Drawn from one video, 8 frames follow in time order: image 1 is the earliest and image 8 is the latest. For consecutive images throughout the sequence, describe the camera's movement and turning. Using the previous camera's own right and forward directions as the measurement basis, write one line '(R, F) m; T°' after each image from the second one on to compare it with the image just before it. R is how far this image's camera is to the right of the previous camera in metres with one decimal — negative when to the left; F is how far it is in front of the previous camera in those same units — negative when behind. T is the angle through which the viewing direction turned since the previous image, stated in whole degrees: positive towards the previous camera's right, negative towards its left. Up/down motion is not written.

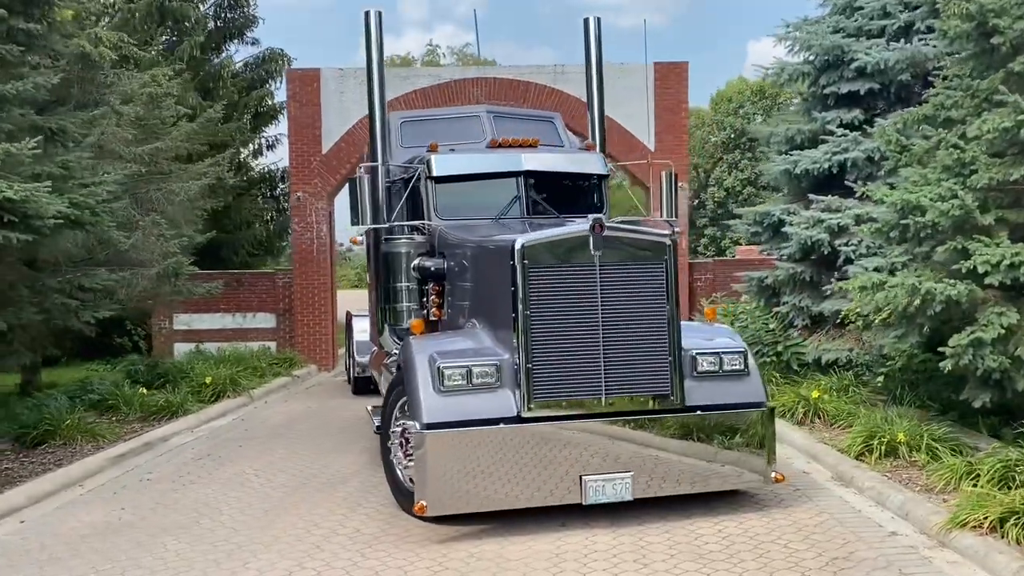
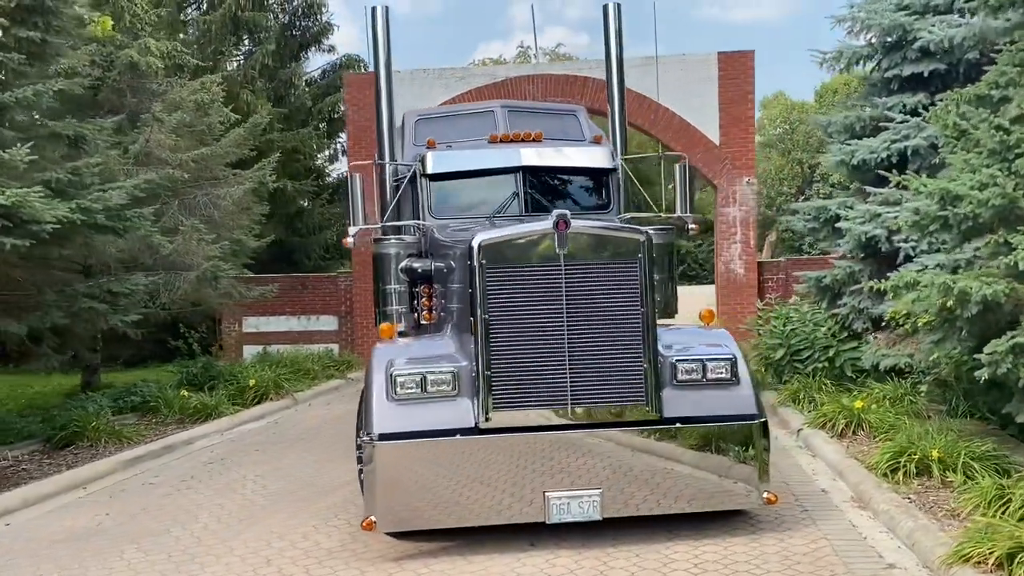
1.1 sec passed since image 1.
(+0.9, +0.4) m; -7°
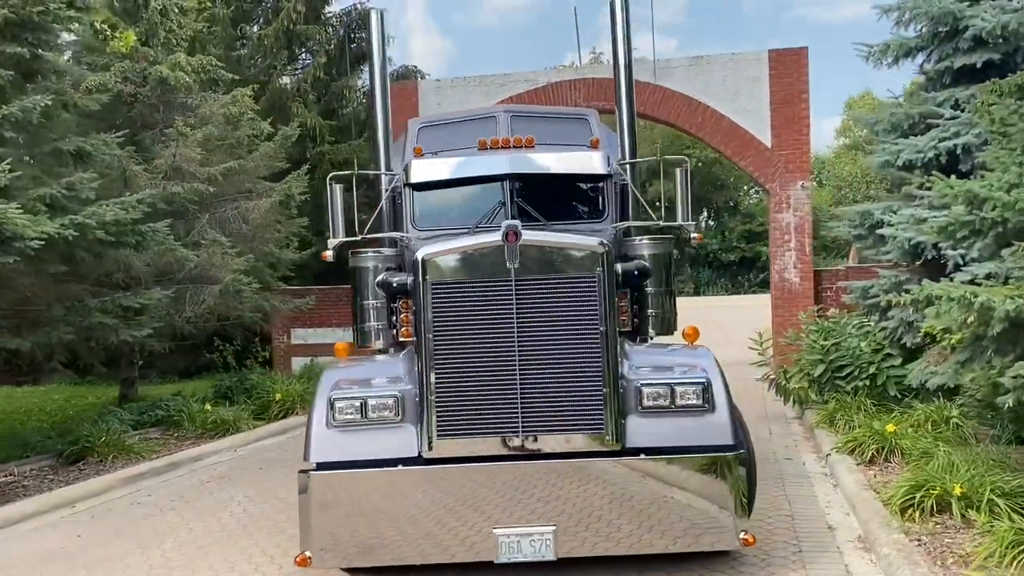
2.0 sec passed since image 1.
(+0.7, +0.4) m; -6°
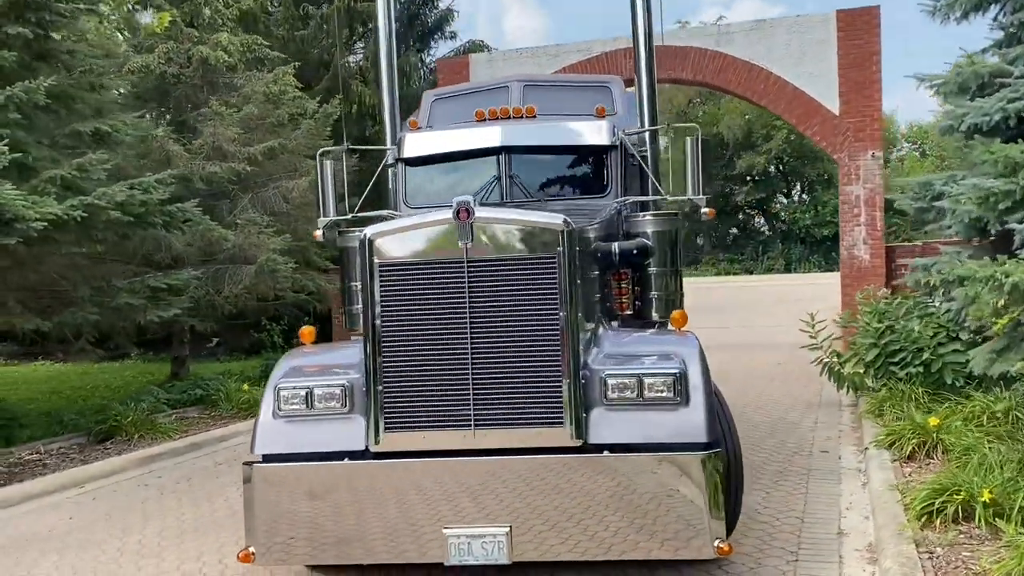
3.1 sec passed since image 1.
(+0.7, +0.4) m; -6°
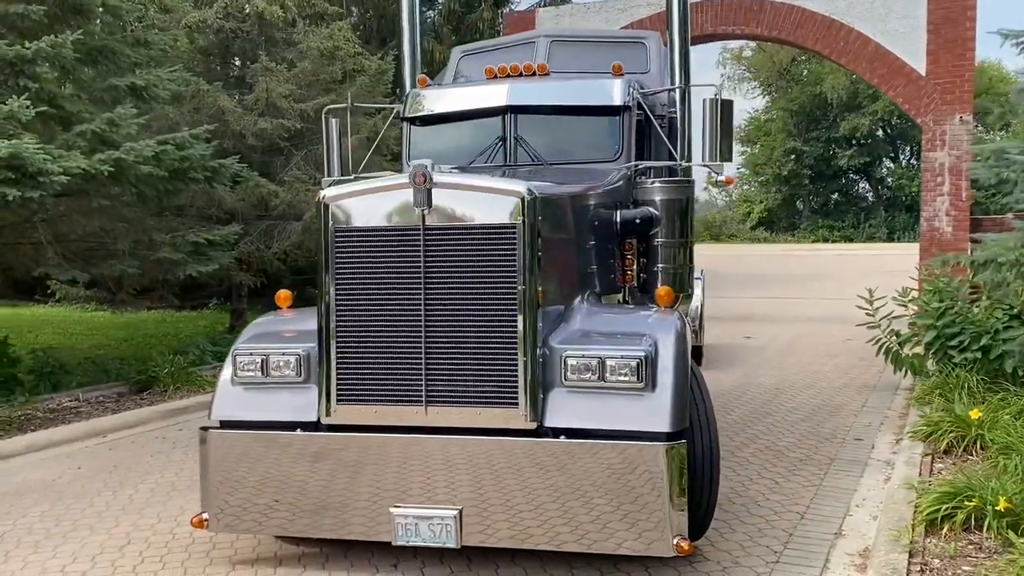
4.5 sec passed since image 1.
(+0.6, +0.3) m; -6°
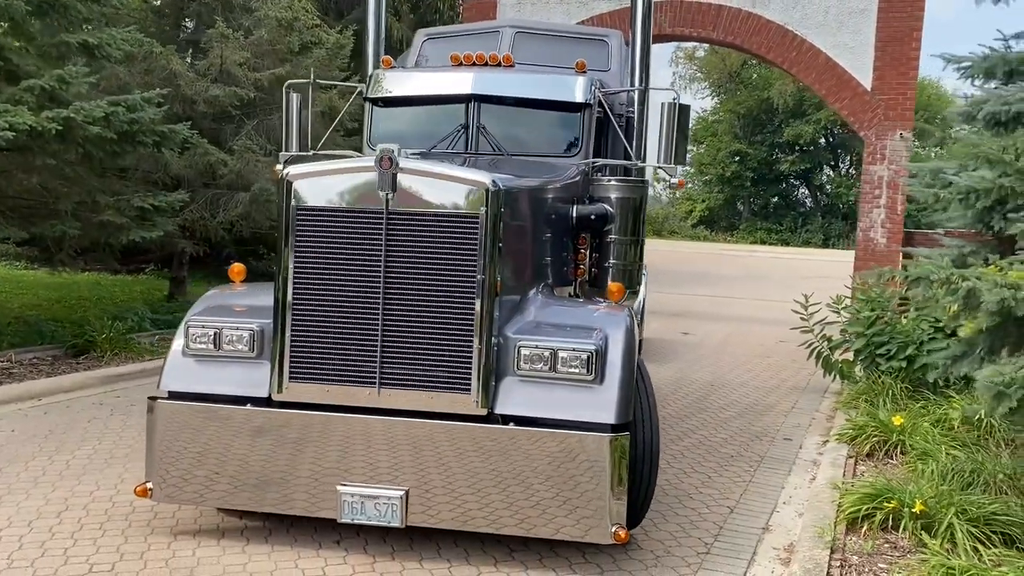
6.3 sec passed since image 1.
(-0.1, -0.1) m; +4°
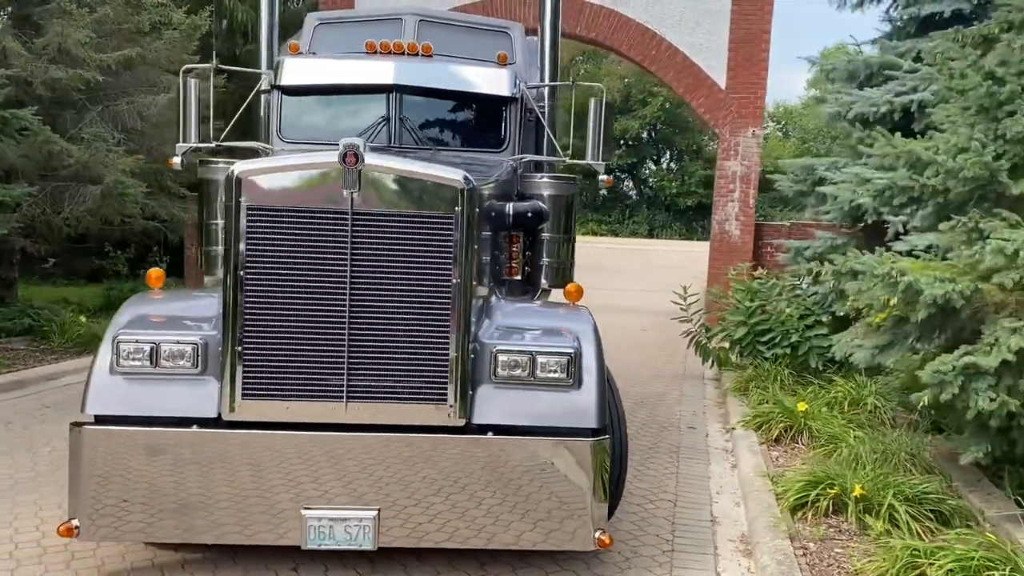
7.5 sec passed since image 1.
(-0.7, +0.2) m; +11°
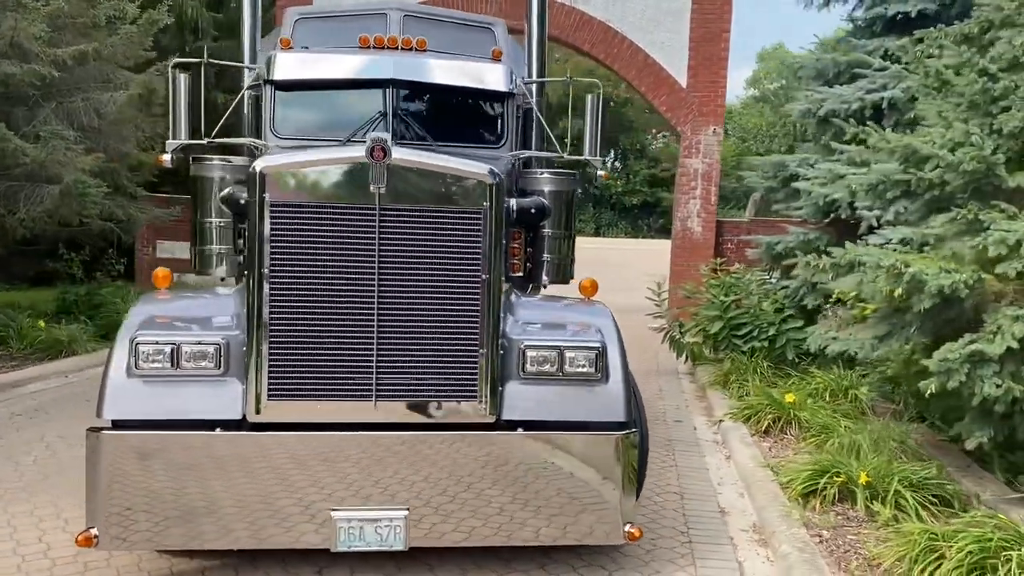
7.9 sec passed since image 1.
(-0.4, 0.0) m; +4°
